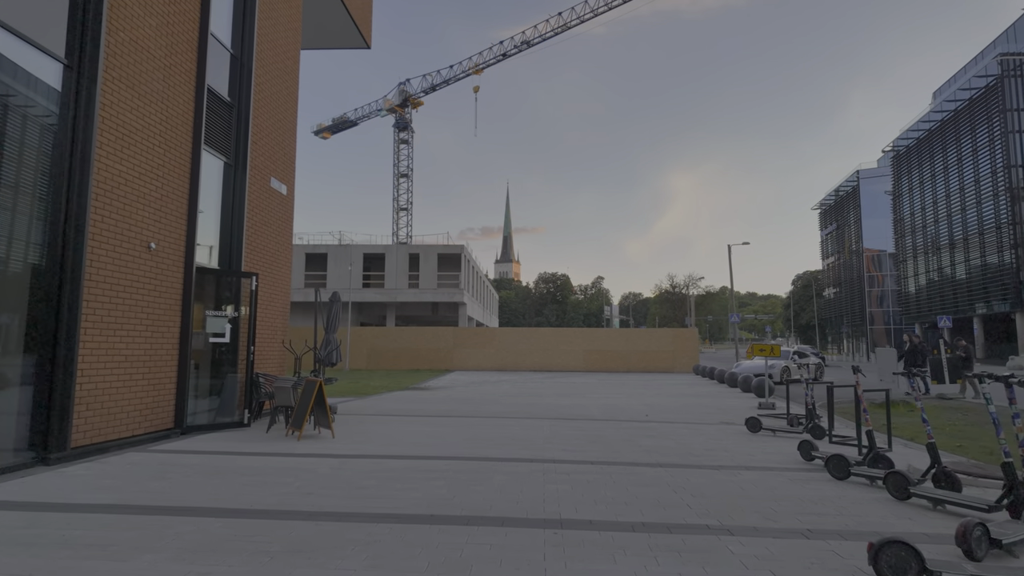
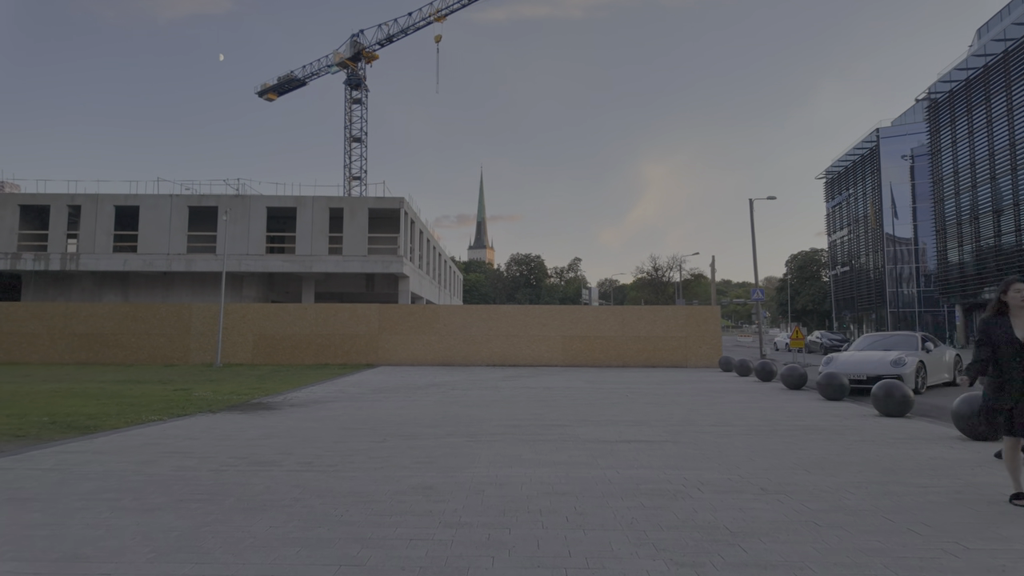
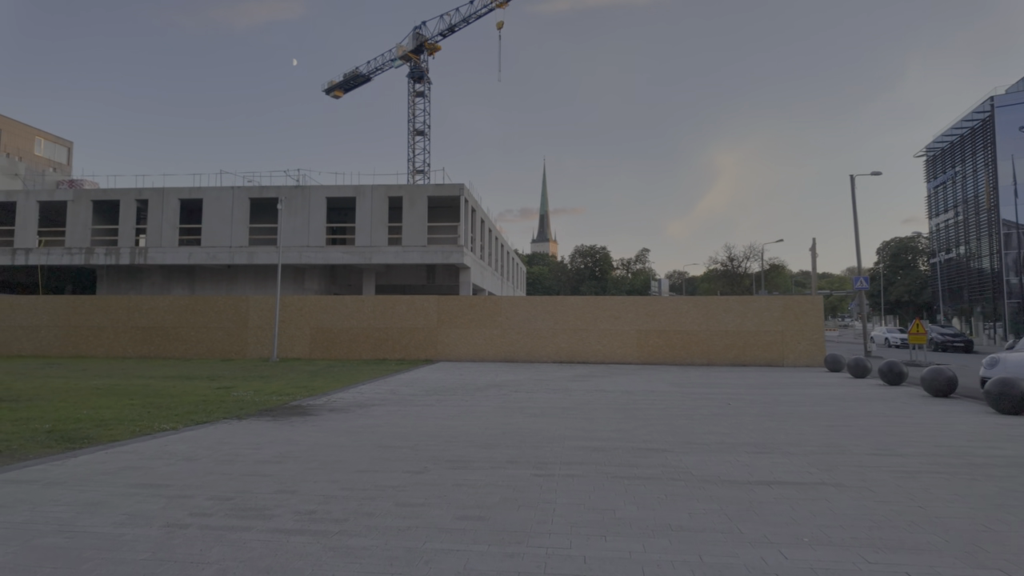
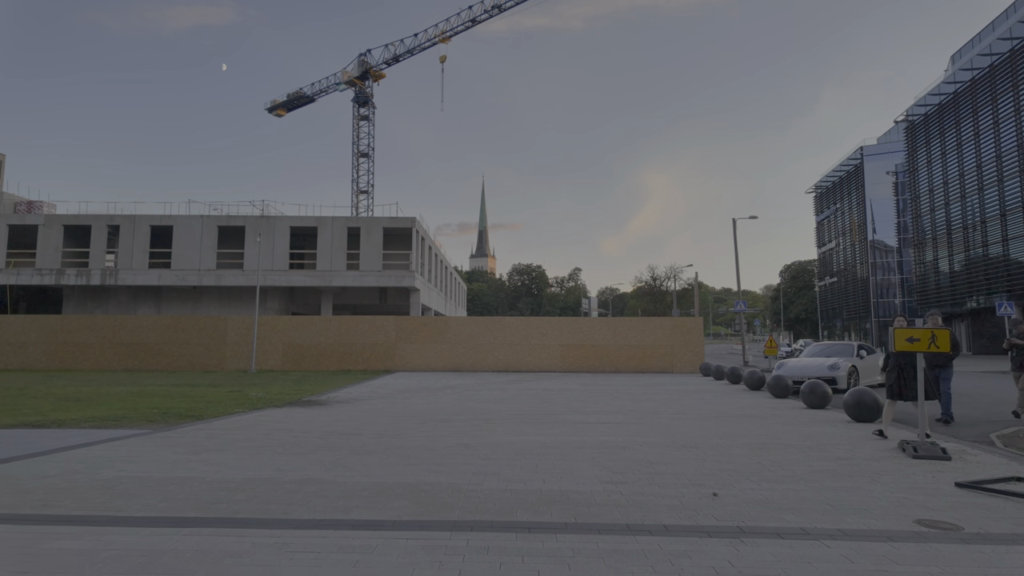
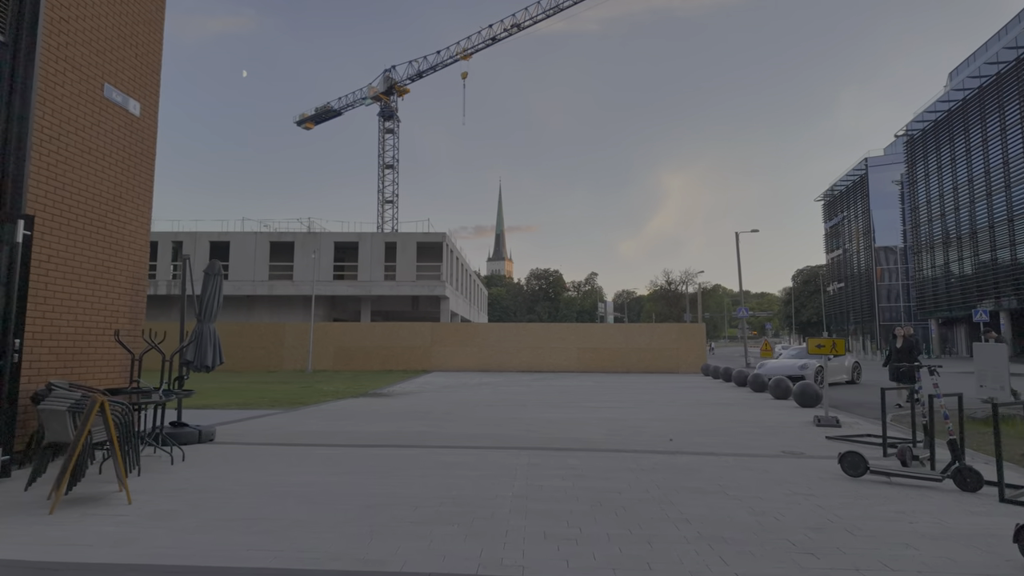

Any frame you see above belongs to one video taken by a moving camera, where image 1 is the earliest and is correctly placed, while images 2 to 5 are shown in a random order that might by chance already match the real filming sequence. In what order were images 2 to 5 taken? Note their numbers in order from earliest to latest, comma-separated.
5, 4, 2, 3
